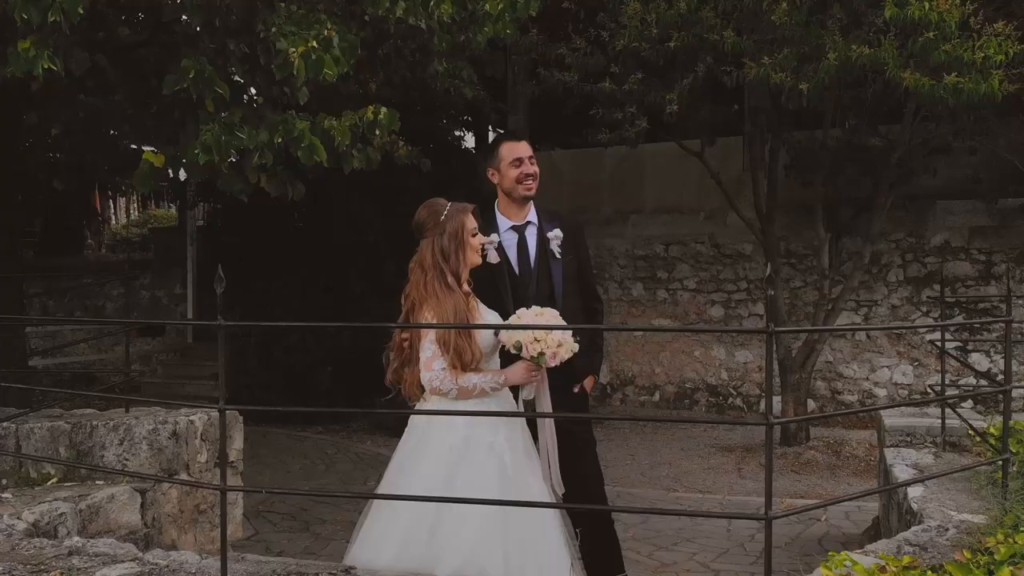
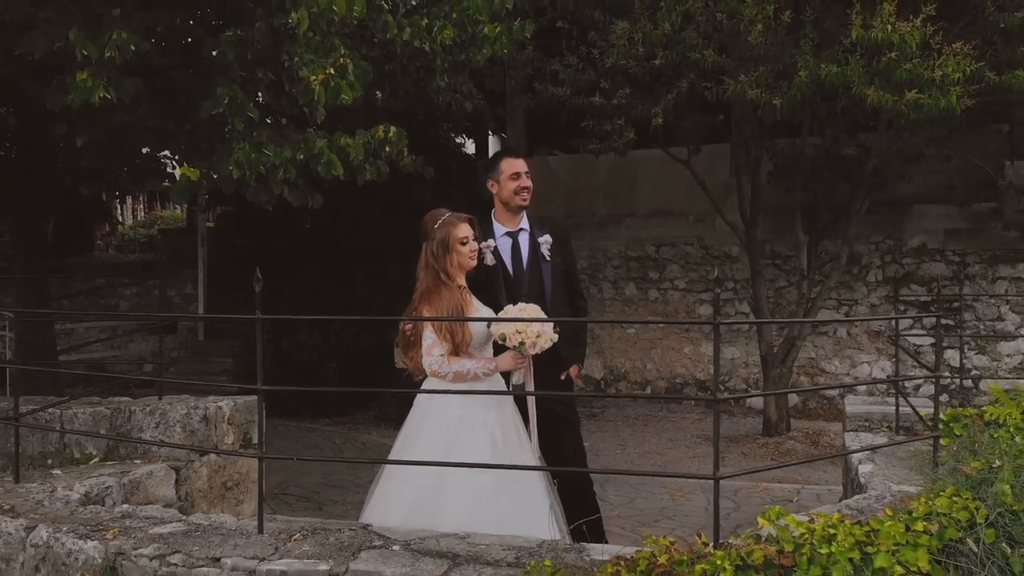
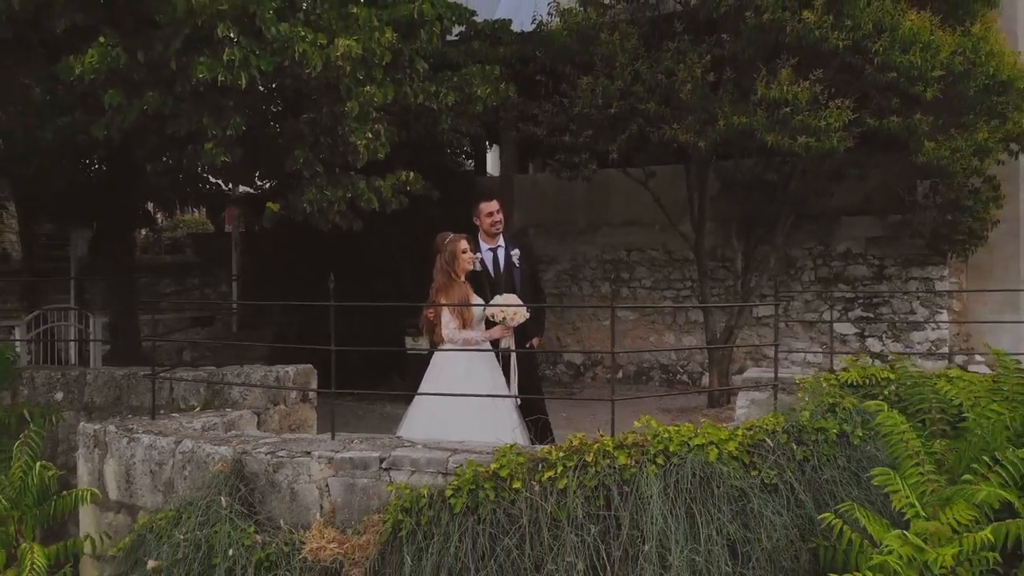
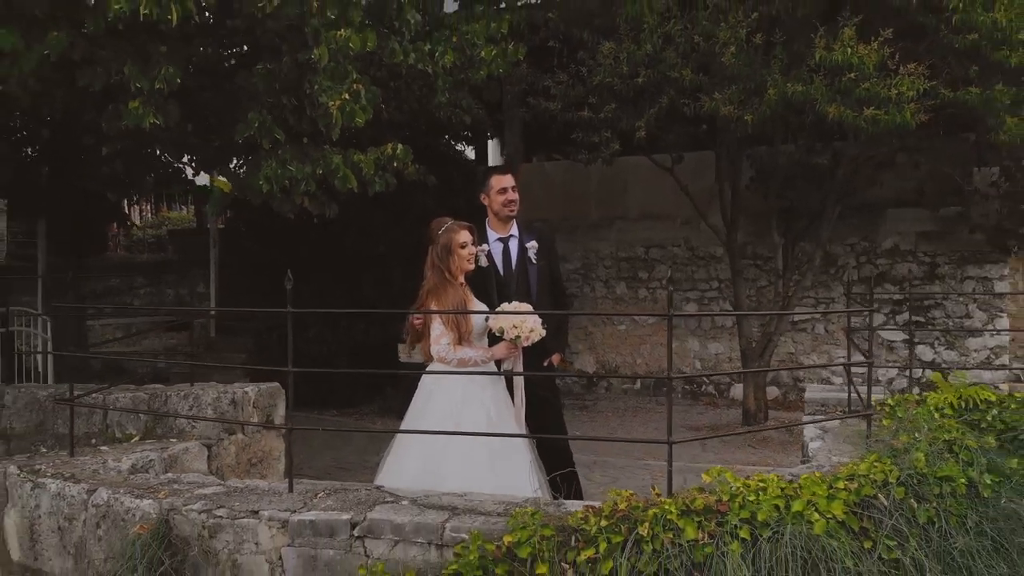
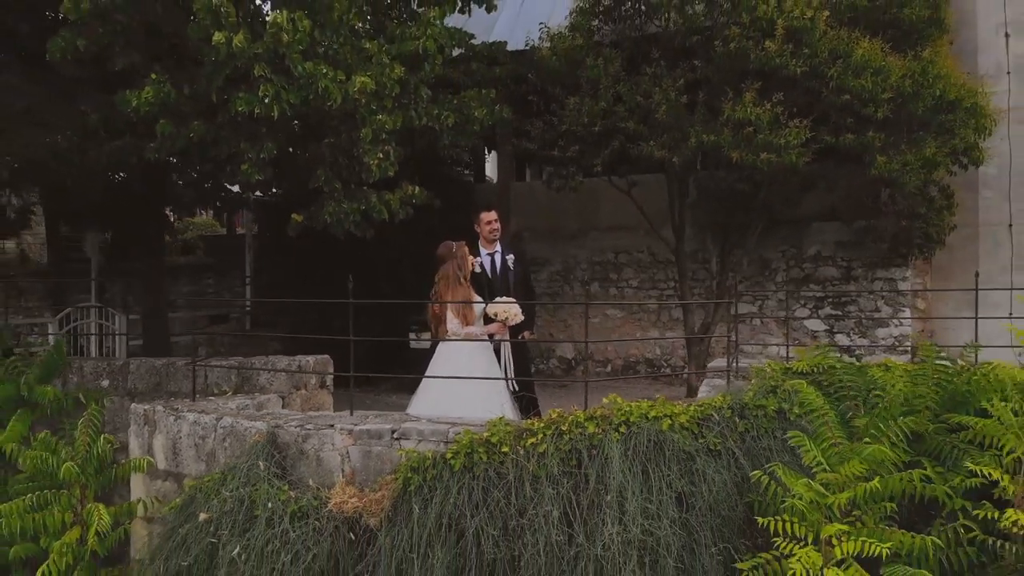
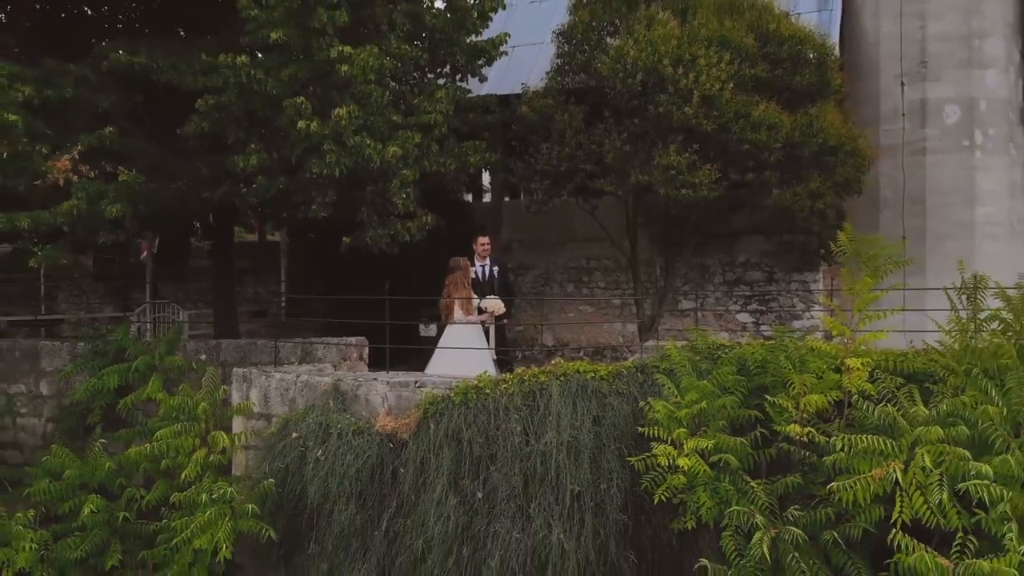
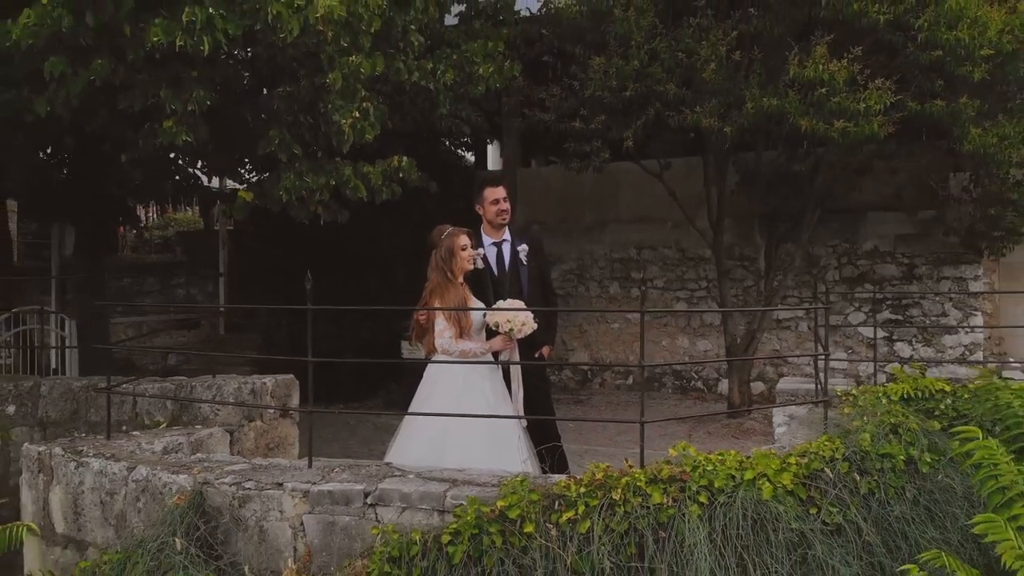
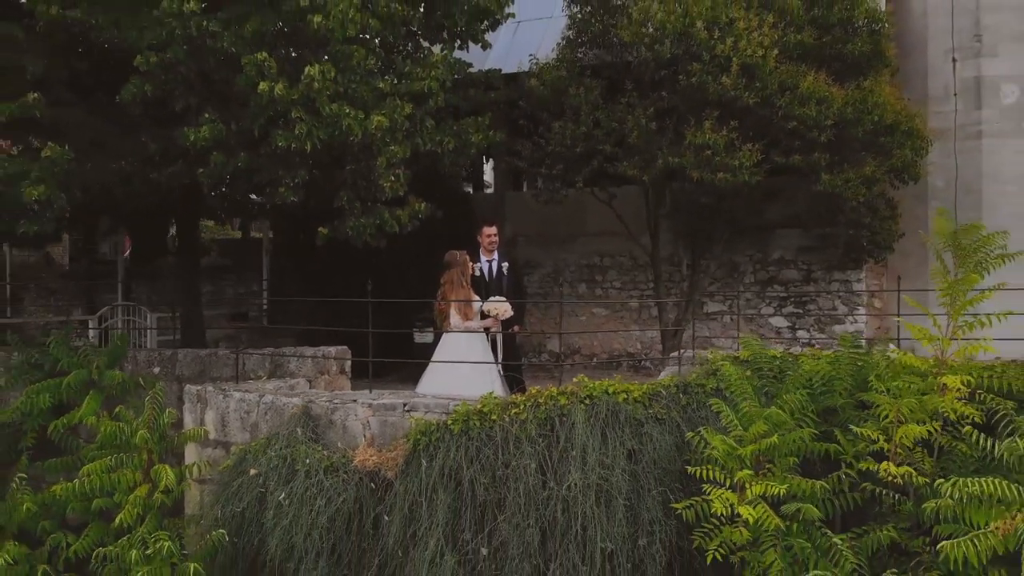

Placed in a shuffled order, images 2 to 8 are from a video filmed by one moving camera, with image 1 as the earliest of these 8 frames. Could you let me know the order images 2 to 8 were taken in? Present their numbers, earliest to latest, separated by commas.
2, 4, 7, 3, 5, 8, 6
